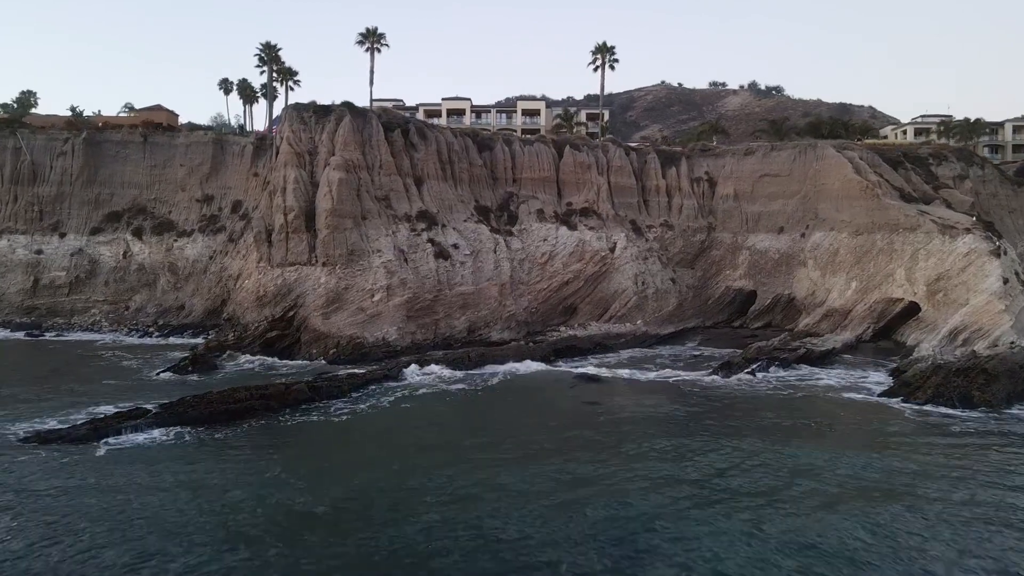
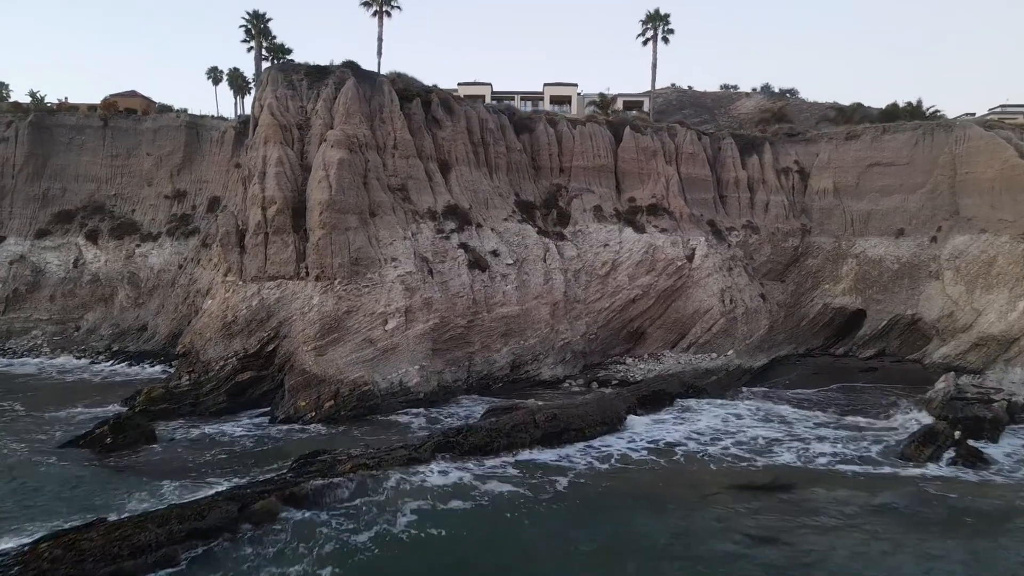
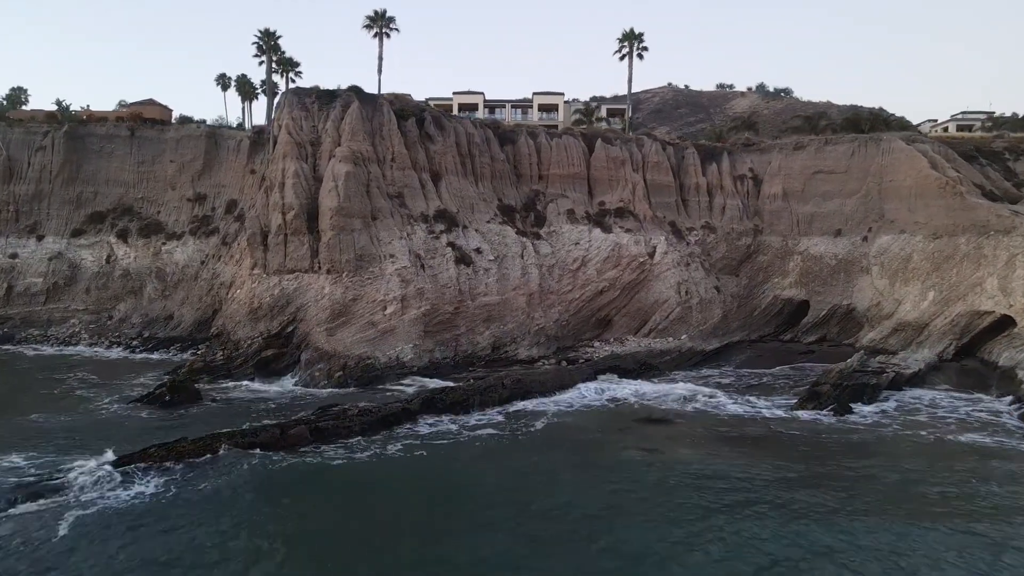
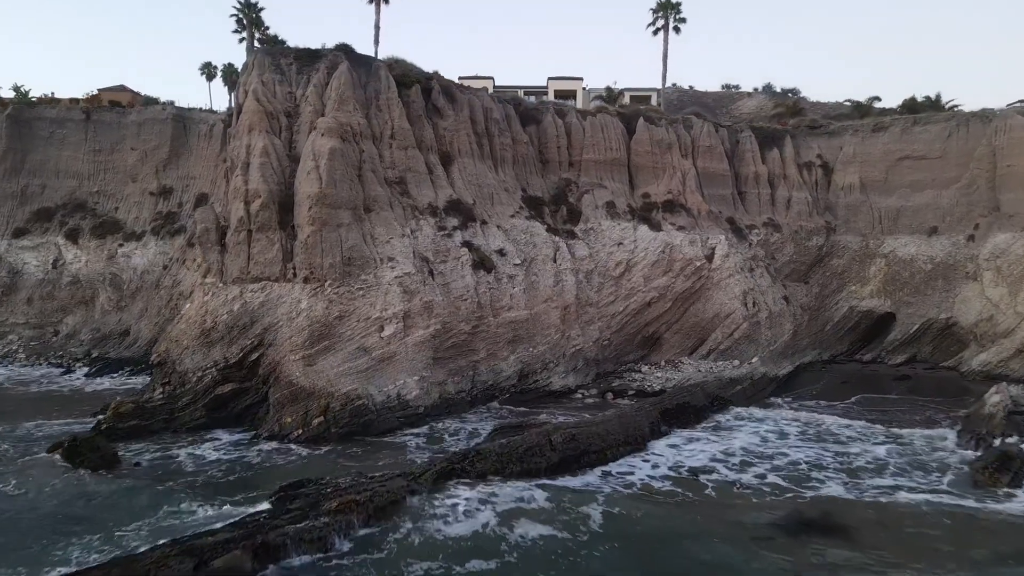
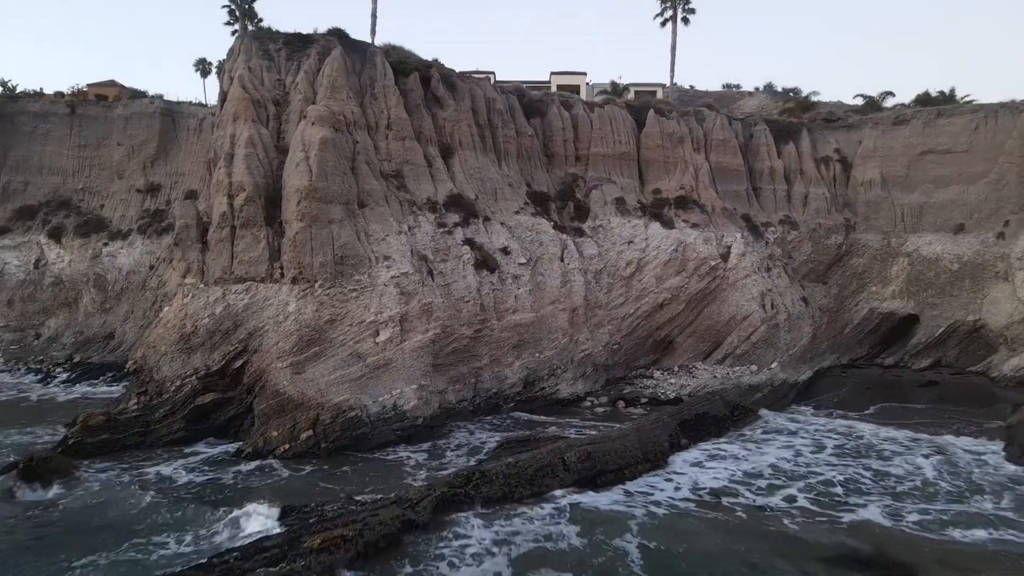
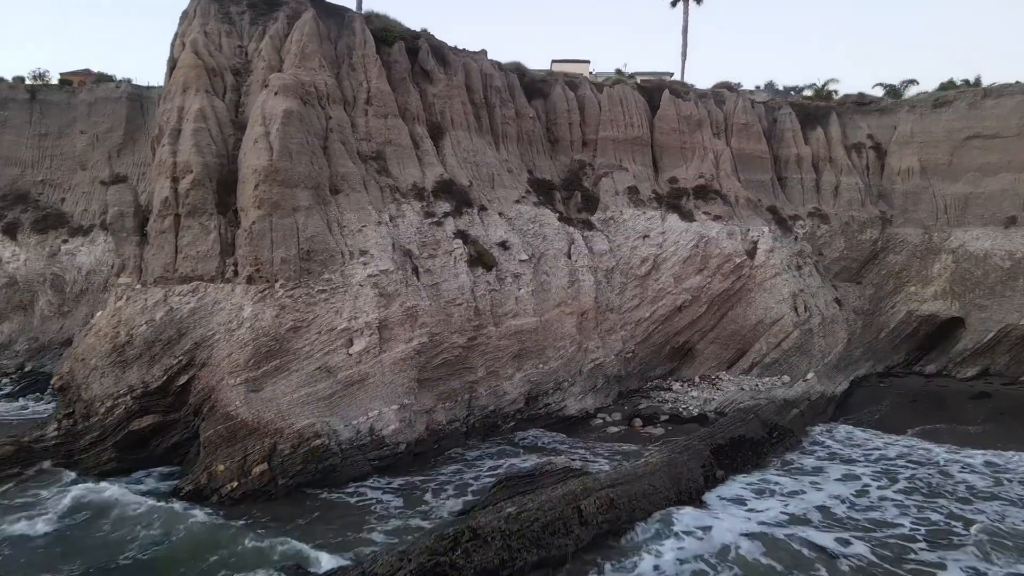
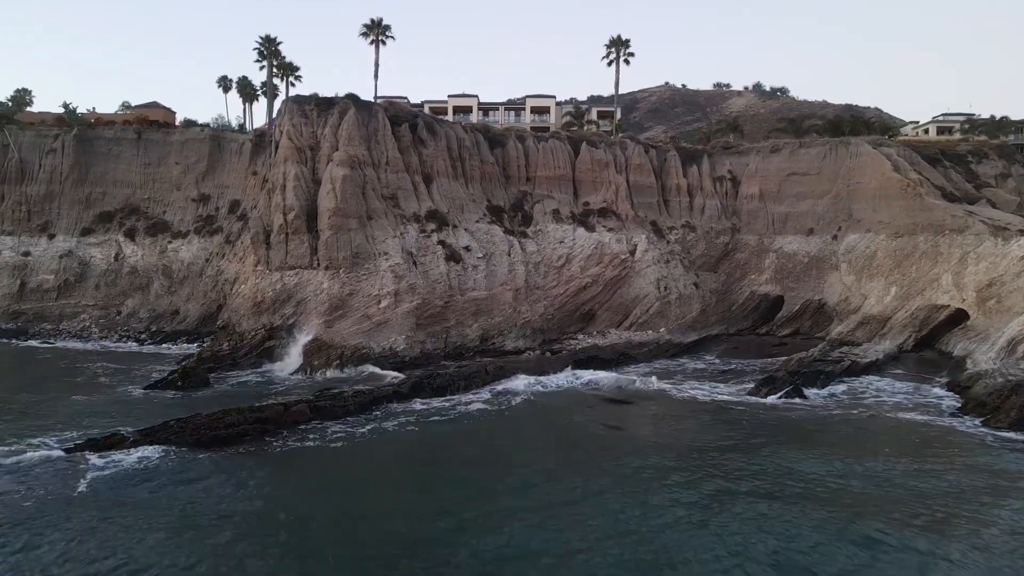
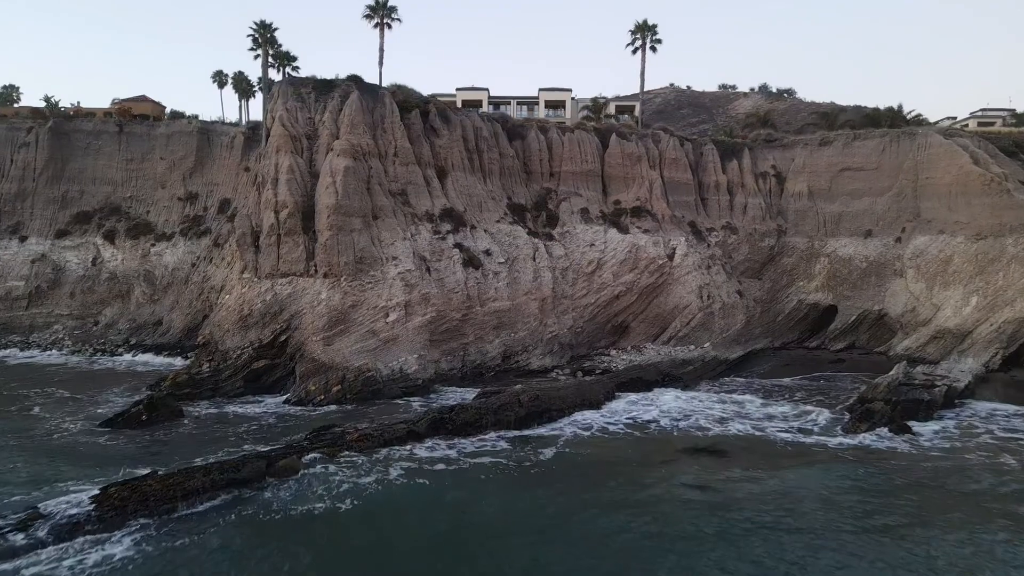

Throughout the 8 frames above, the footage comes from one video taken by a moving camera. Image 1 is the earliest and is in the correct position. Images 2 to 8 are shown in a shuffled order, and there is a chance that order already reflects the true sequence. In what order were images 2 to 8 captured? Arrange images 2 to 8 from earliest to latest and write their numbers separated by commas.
7, 3, 8, 2, 4, 5, 6
